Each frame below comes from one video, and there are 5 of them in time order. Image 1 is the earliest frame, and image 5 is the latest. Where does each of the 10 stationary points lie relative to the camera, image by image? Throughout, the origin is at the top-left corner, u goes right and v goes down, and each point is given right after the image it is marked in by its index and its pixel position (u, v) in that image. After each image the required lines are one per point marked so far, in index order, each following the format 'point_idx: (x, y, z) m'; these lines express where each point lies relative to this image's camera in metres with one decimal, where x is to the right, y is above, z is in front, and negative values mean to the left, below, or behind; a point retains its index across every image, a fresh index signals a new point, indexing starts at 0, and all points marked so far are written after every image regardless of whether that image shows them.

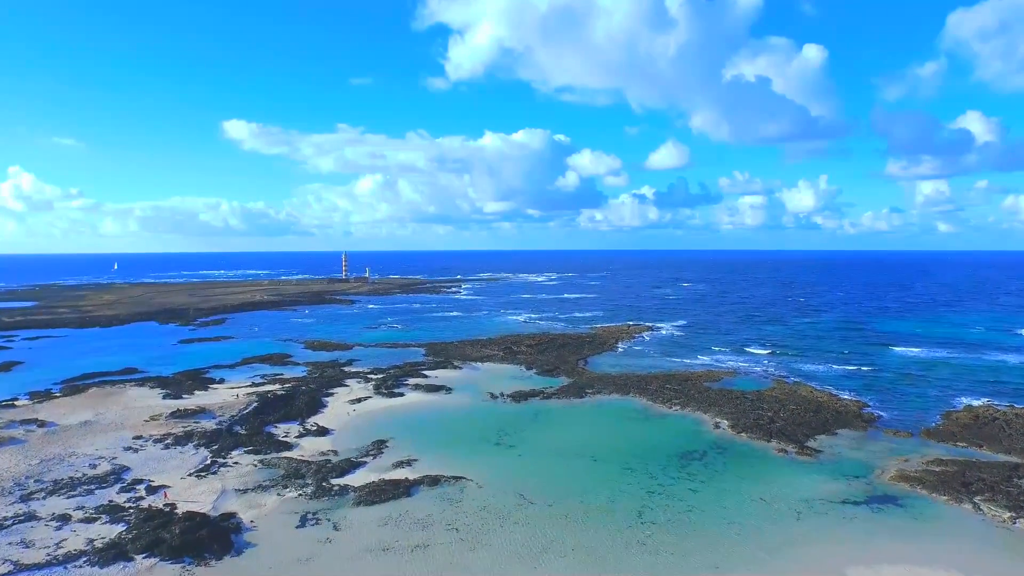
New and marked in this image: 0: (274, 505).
0: (-8.2, -7.5, +18.2) m
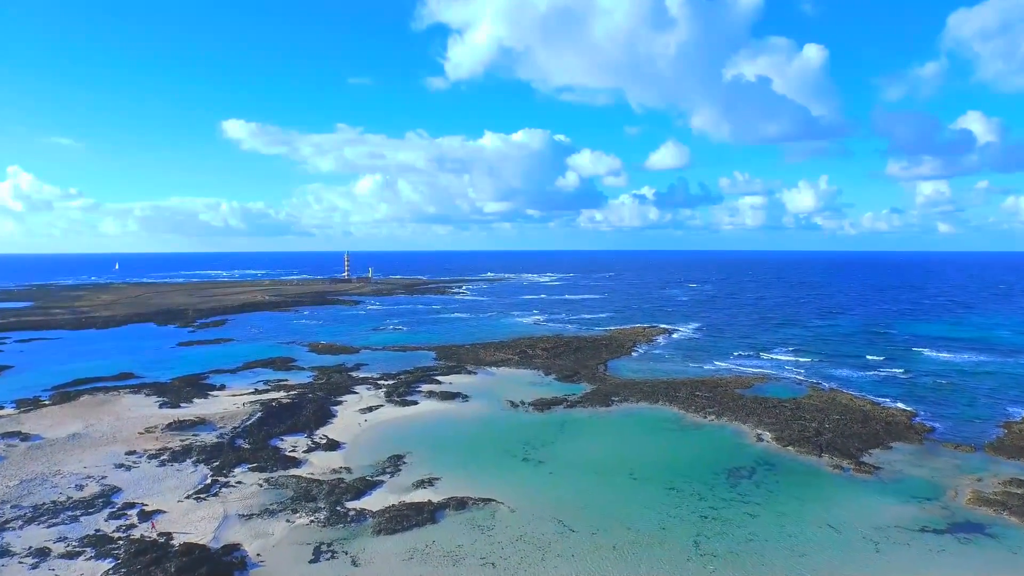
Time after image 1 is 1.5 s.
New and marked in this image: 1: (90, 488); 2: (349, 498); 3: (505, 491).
0: (-7.0, -7.5, +16.1) m
1: (-14.4, -6.8, +18.0) m
2: (-5.6, -7.3, +18.3) m
3: (-0.3, -7.4, +19.2) m
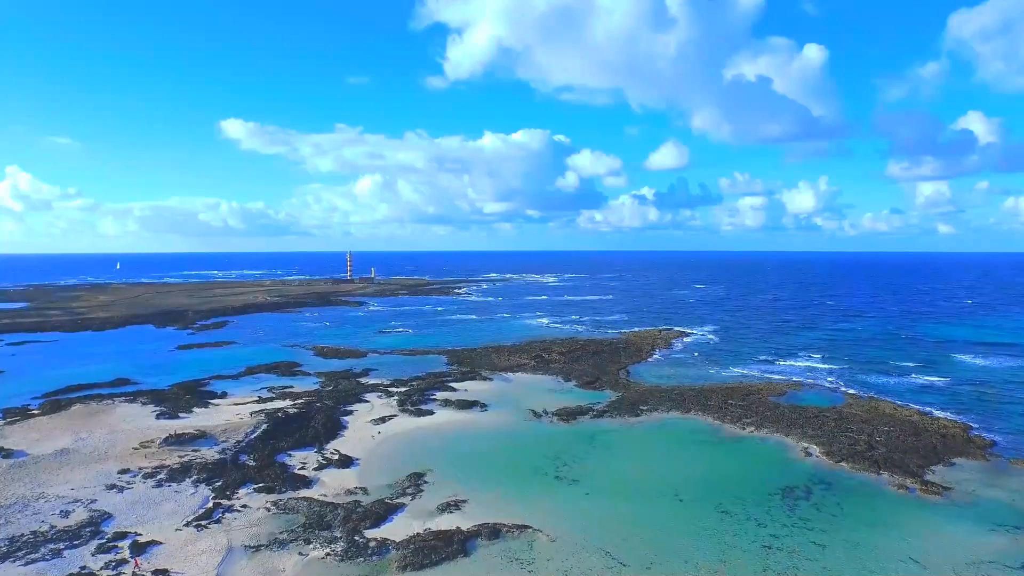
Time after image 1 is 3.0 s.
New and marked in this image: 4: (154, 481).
0: (-5.8, -7.6, +14.1) m
1: (-13.2, -6.9, +16.1) m
2: (-4.5, -7.3, +16.4) m
3: (+0.9, -7.5, +17.3) m
4: (-12.5, -6.7, +18.5) m
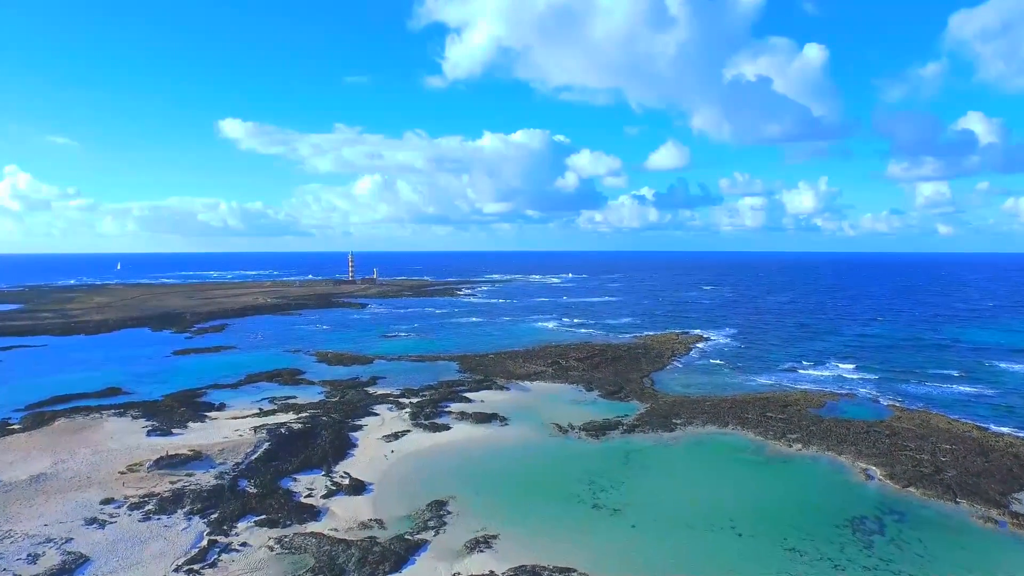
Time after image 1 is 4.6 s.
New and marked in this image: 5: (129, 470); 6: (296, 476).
0: (-4.7, -7.7, +11.9) m
1: (-12.1, -7.0, +13.8) m
2: (-3.3, -7.5, +14.1) m
3: (+2.0, -7.7, +15.0) m
4: (-11.4, -6.9, +16.3) m
5: (-13.6, -6.5, +18.7) m
6: (-8.0, -6.9, +19.6) m
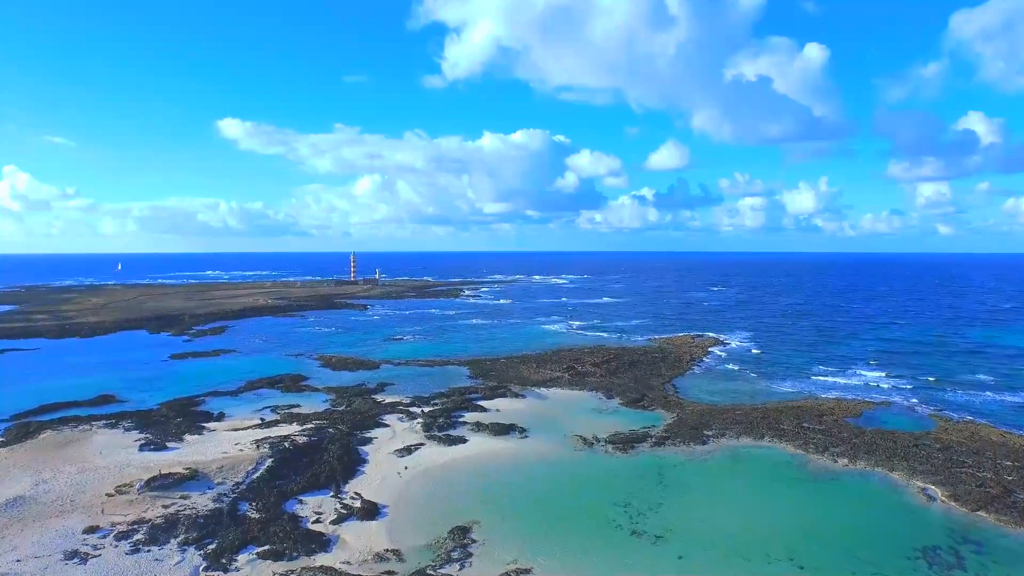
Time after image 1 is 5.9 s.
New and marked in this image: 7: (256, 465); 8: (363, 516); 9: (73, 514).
0: (-3.7, -7.8, +10.1) m
1: (-11.1, -7.1, +12.0) m
2: (-2.4, -7.6, +12.3) m
3: (+3.0, -7.7, +13.2) m
4: (-10.5, -7.0, +14.5) m
5: (-12.6, -6.5, +16.9) m
6: (-7.0, -7.0, +17.8) m
7: (-9.3, -6.4, +19.3) m
8: (-4.7, -7.2, +16.6) m
9: (-13.0, -6.7, +15.6) m
